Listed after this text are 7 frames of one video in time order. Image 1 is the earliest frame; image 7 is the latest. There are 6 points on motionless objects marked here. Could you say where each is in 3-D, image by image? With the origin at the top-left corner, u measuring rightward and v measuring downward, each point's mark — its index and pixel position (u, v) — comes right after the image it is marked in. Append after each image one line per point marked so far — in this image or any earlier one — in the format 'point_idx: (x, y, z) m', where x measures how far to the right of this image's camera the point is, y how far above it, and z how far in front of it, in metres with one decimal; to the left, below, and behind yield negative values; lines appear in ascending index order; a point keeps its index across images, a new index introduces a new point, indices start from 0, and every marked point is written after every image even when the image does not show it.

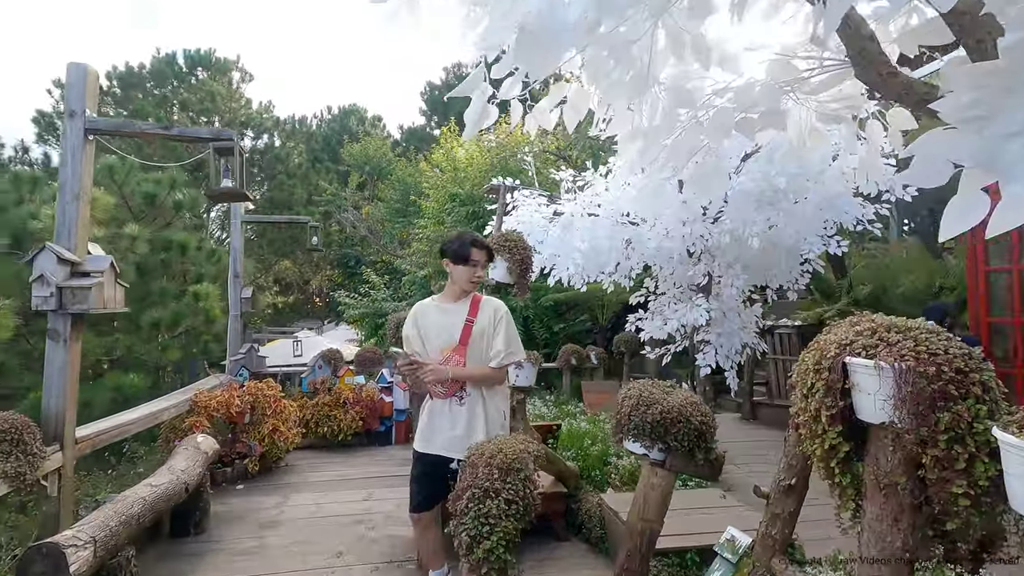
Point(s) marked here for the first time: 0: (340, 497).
0: (-1.1, -1.3, +3.5) m
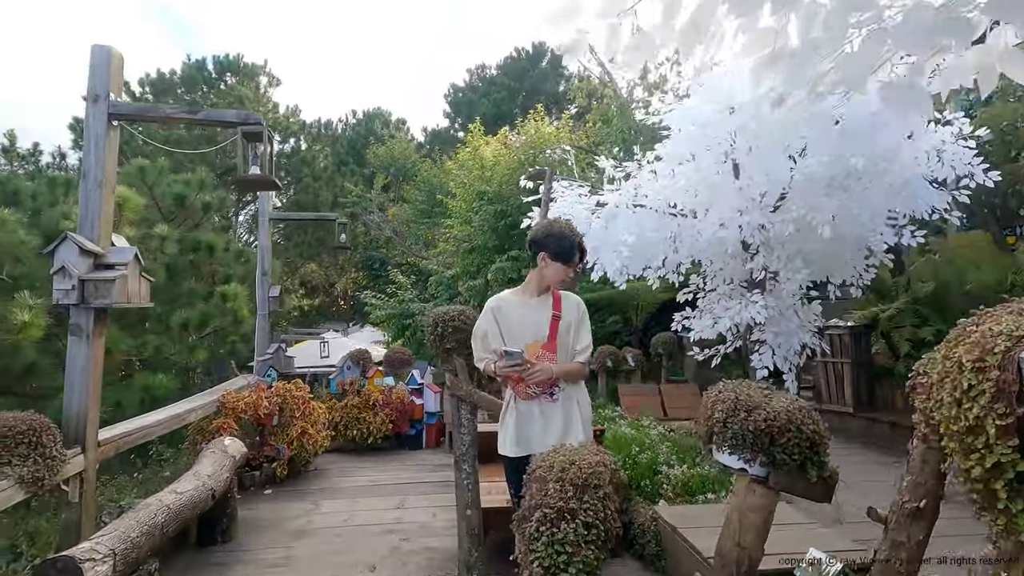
0: (-0.9, -1.3, +3.3) m
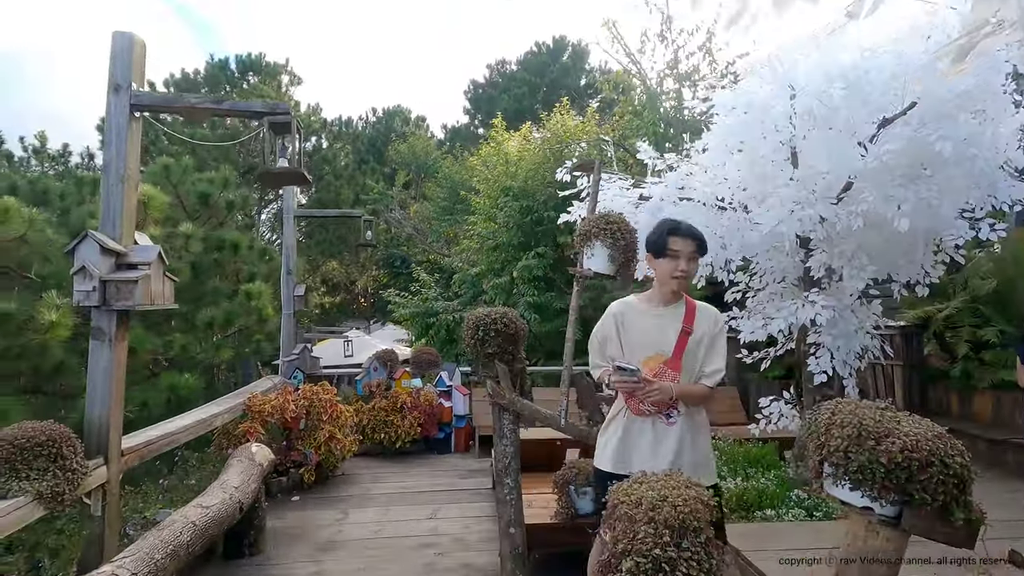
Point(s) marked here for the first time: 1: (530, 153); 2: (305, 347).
0: (-0.6, -1.3, +3.1) m
1: (+0.2, +2.1, +8.2) m
2: (-1.8, -0.5, +4.5) m
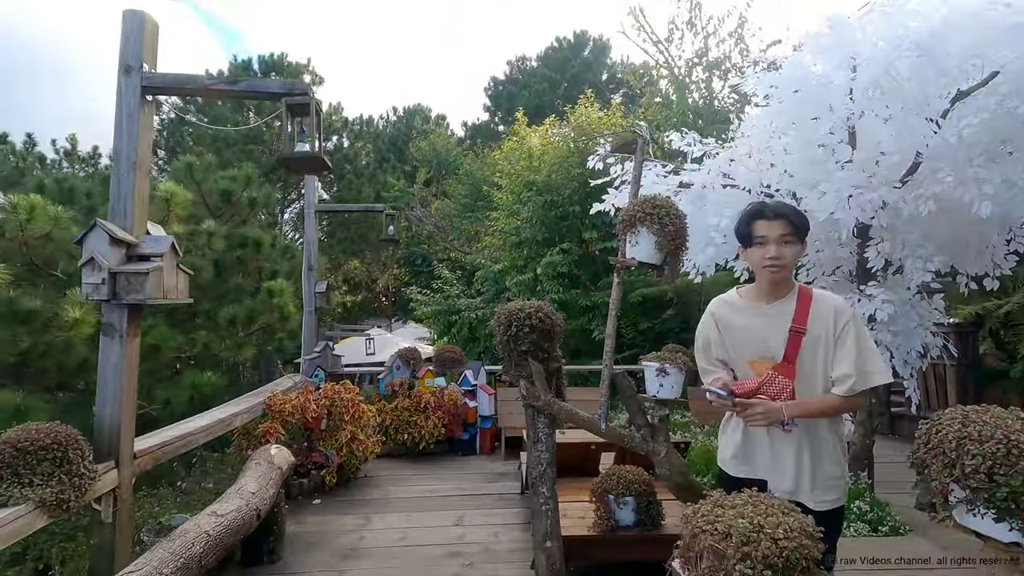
0: (-0.5, -1.3, +3.0) m
1: (+0.6, +2.1, +8.0) m
2: (-1.5, -0.5, +4.4) m
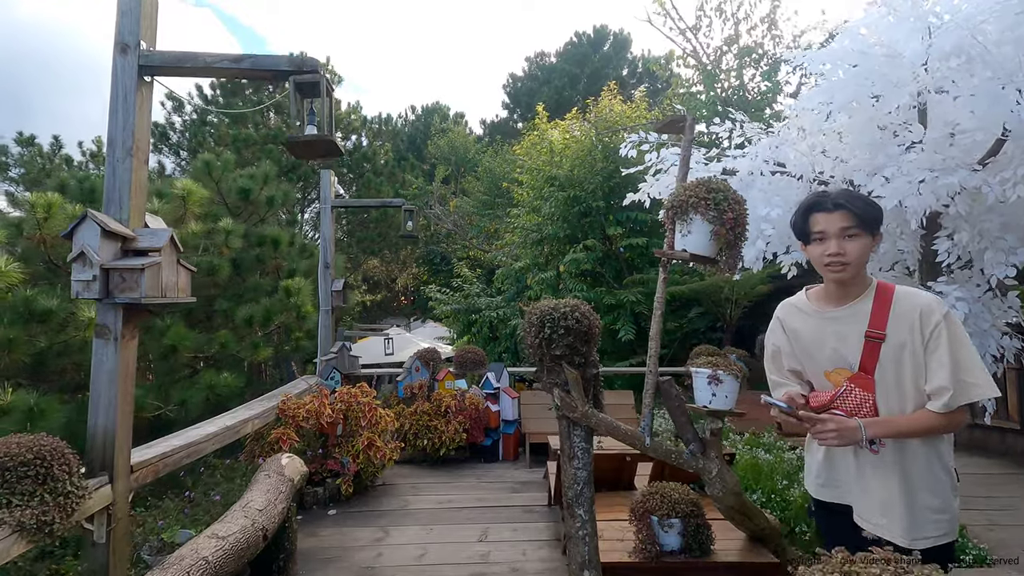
0: (-0.3, -1.3, +2.8) m
1: (+0.9, +2.1, +7.7) m
2: (-1.3, -0.5, +4.2) m
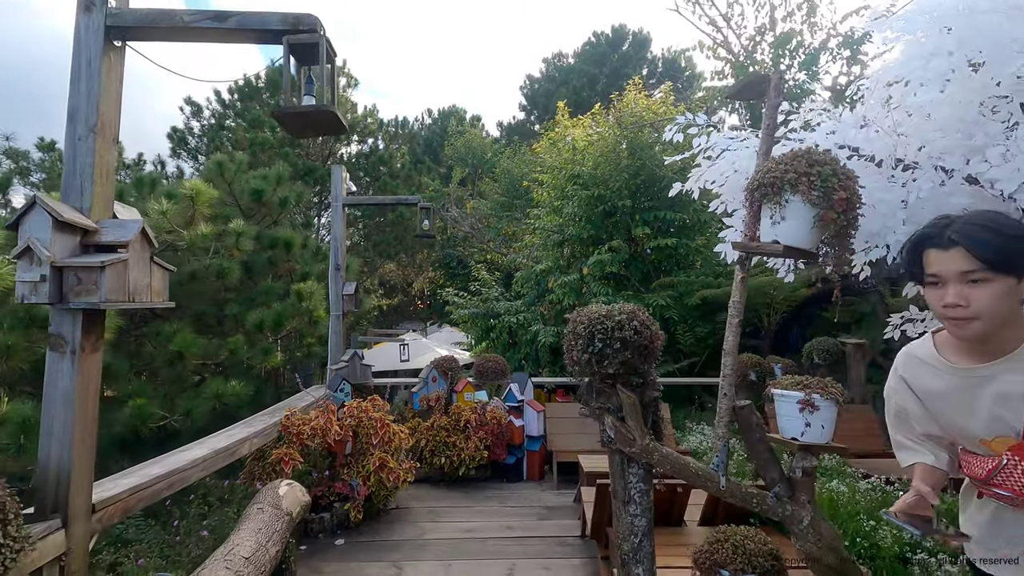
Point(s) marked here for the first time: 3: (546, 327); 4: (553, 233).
0: (-0.2, -1.3, +2.4) m
1: (+1.2, +2.1, +7.4) m
2: (-1.2, -0.5, +3.9) m
3: (+0.5, -0.5, +7.1) m
4: (+0.6, +0.8, +7.4) m
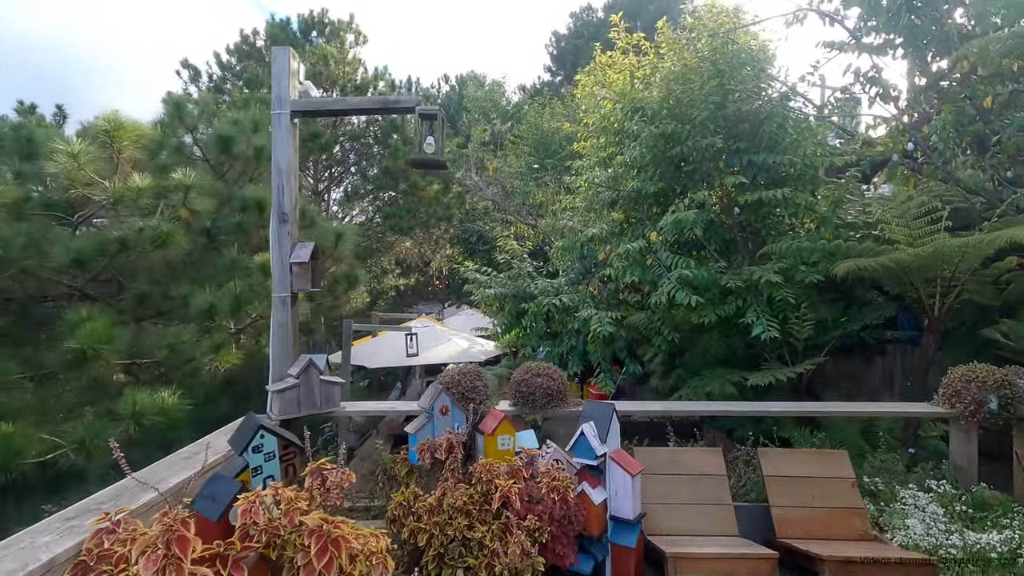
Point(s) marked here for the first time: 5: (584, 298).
0: (+0.1, -1.2, +0.8) m
1: (+1.6, +2.4, +5.5) m
2: (-0.9, -0.3, +2.3) m
3: (+0.9, -0.2, +5.3) m
4: (+1.0, +1.1, +5.6) m
5: (+0.7, -0.1, +5.5) m
